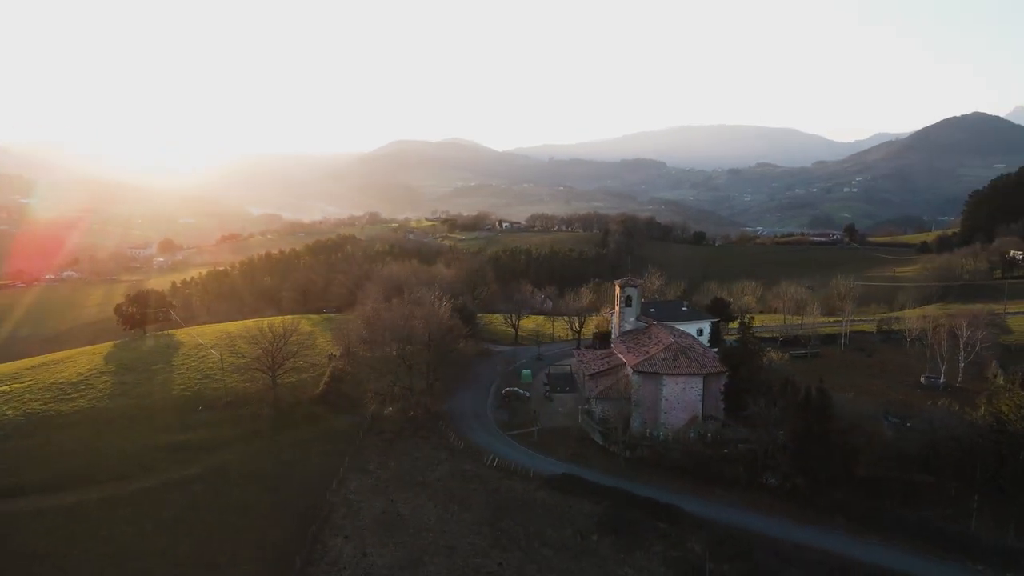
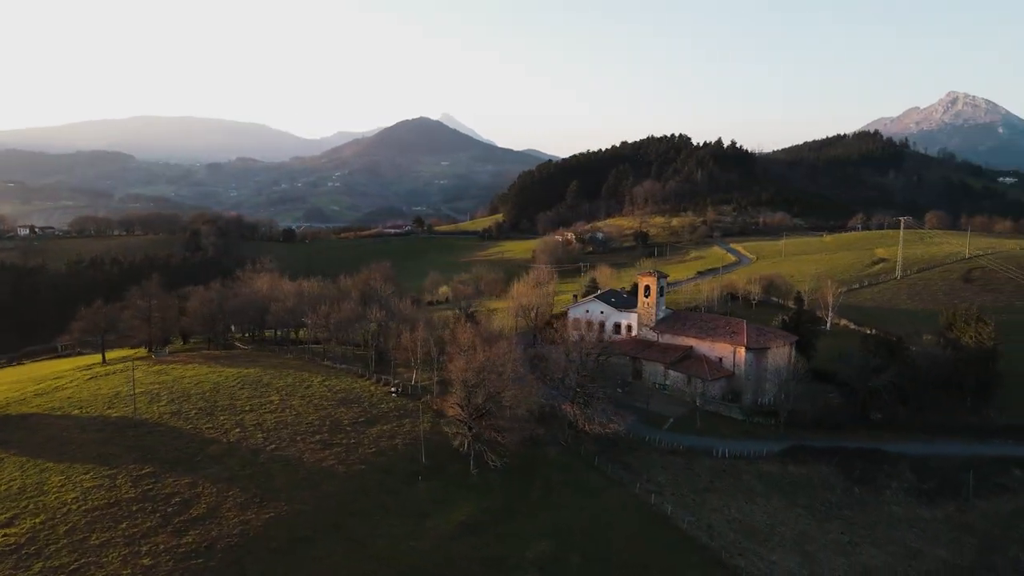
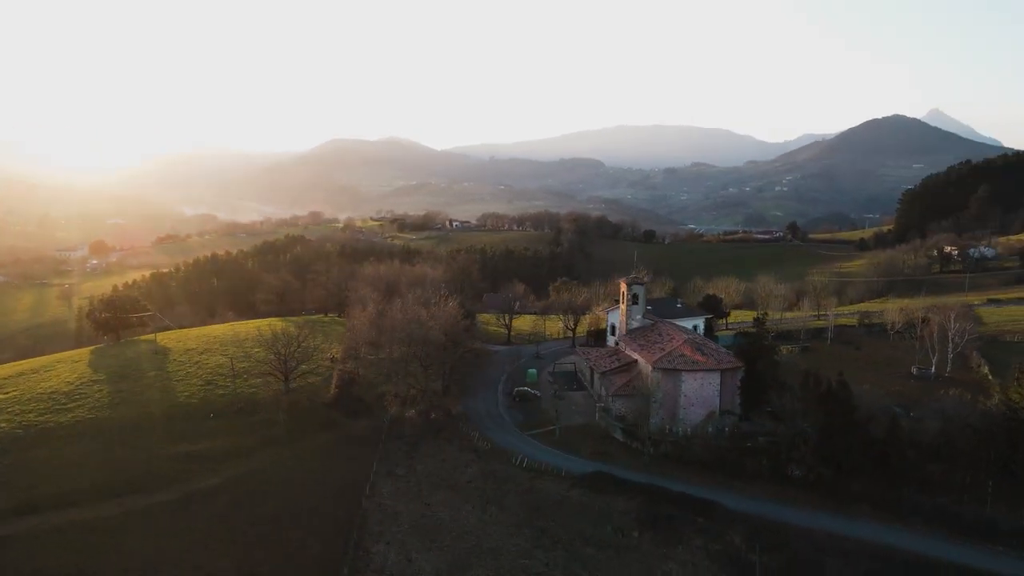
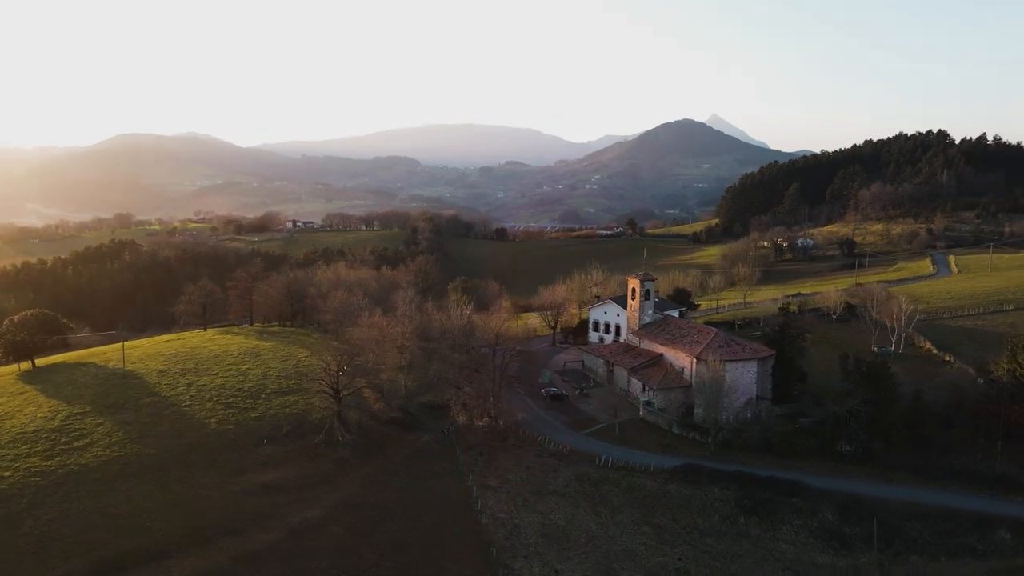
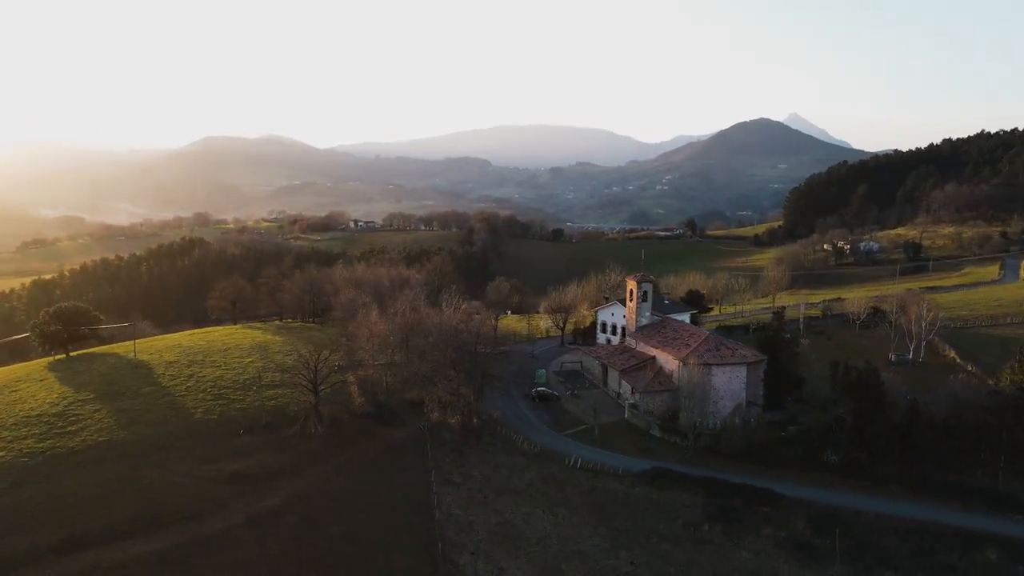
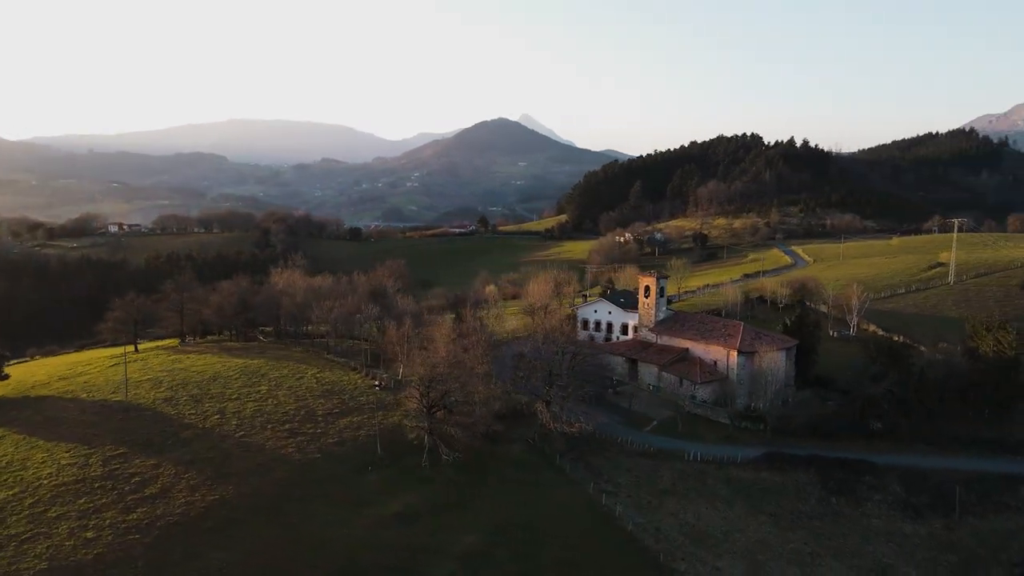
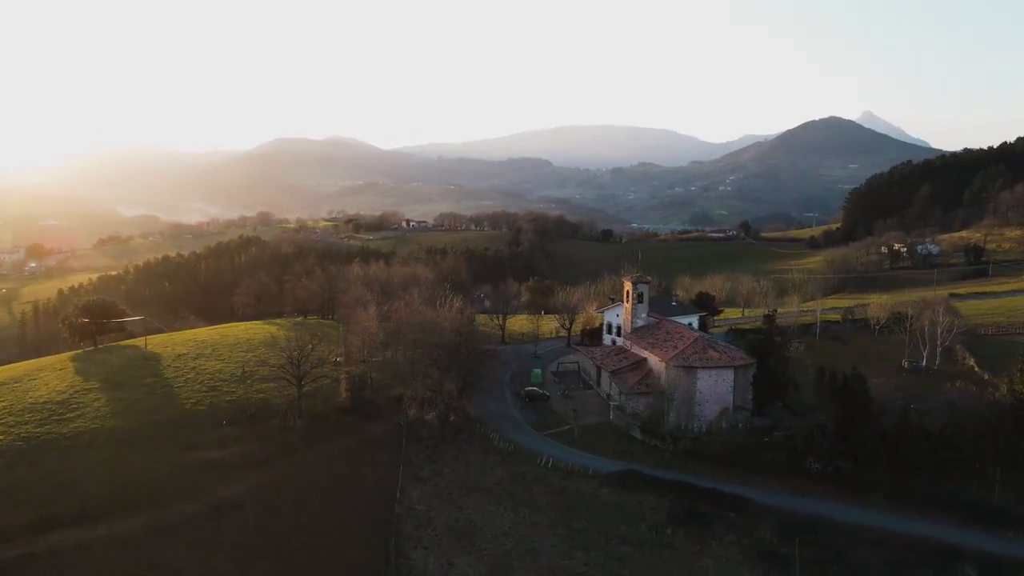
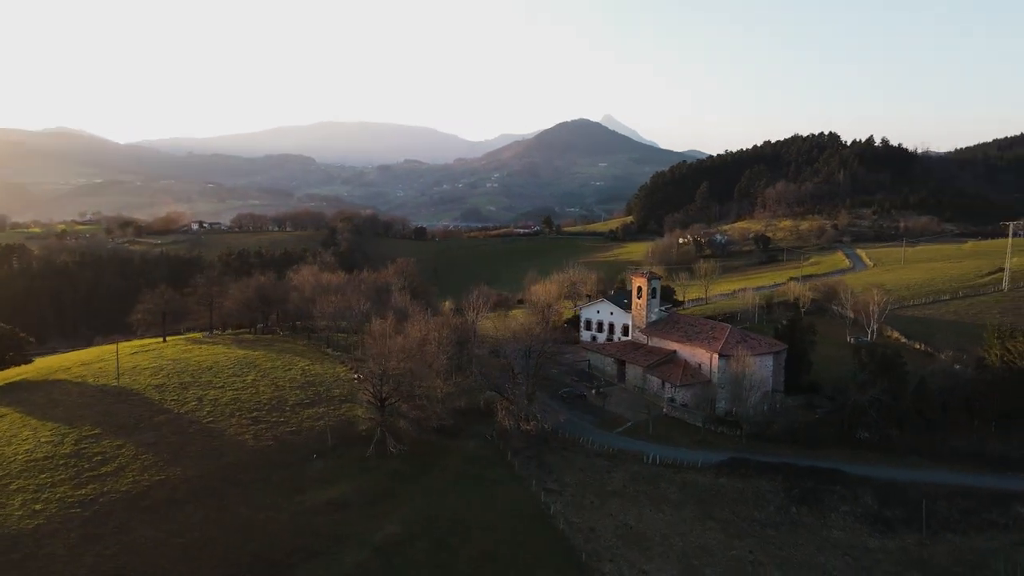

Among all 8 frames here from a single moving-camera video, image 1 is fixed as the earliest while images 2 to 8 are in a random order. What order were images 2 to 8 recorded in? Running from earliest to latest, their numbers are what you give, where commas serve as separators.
3, 7, 5, 4, 8, 6, 2
